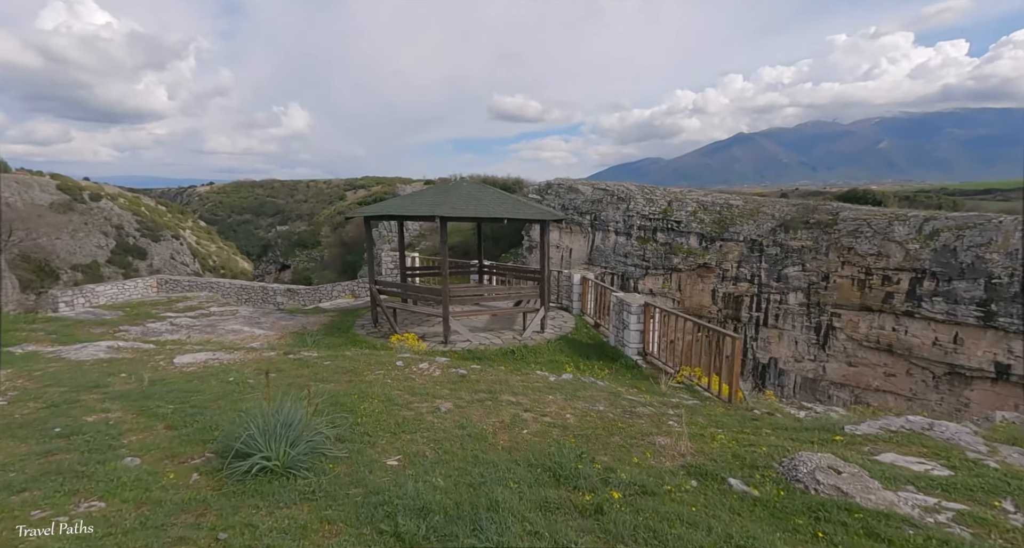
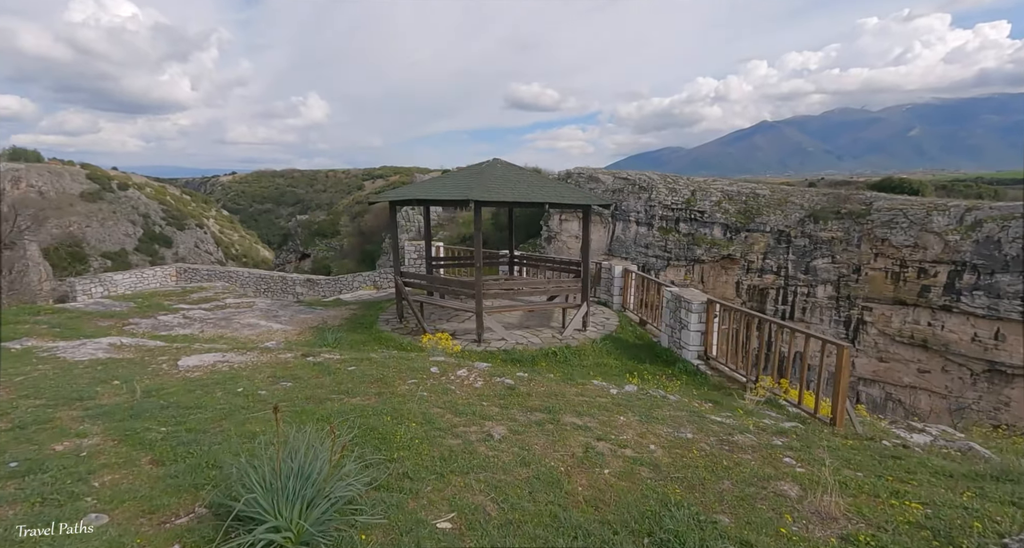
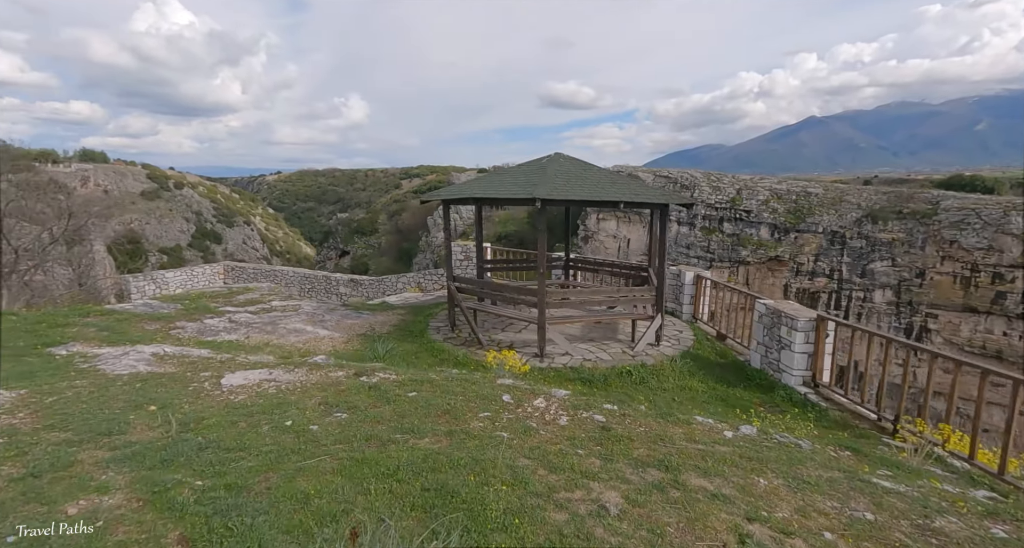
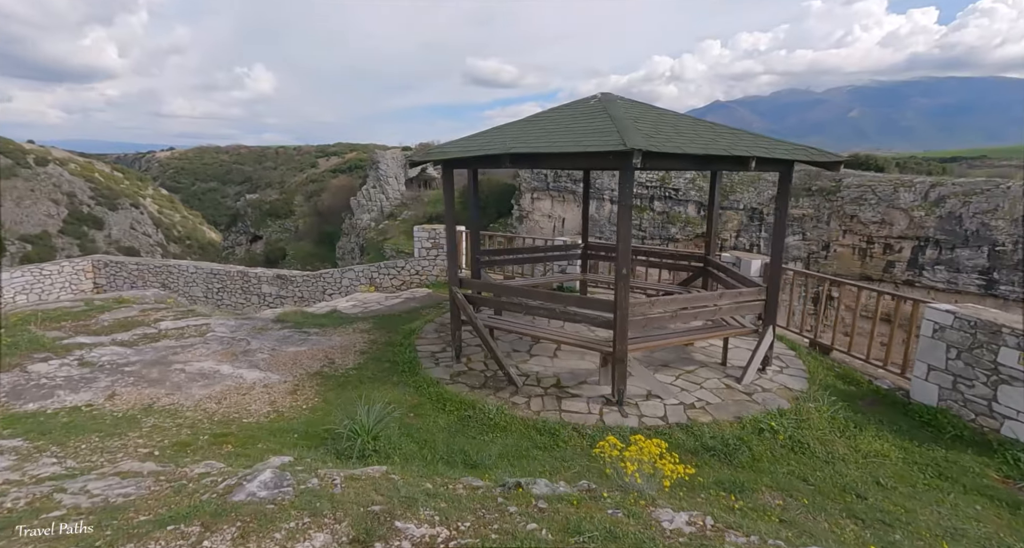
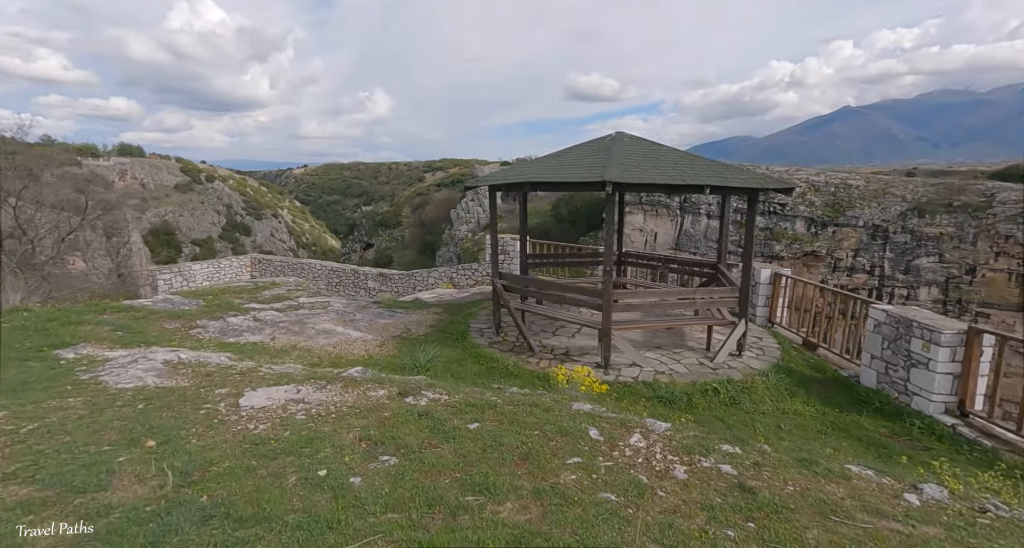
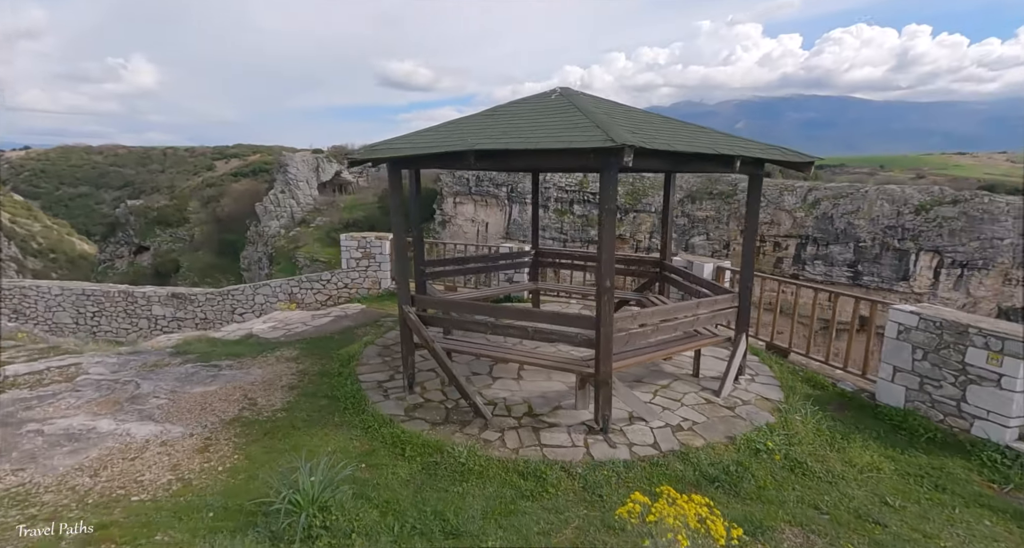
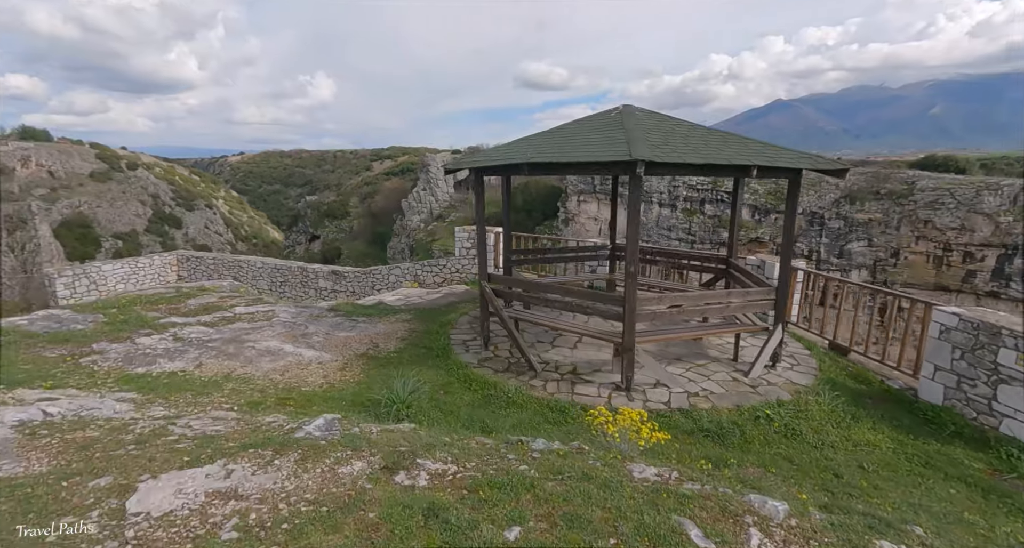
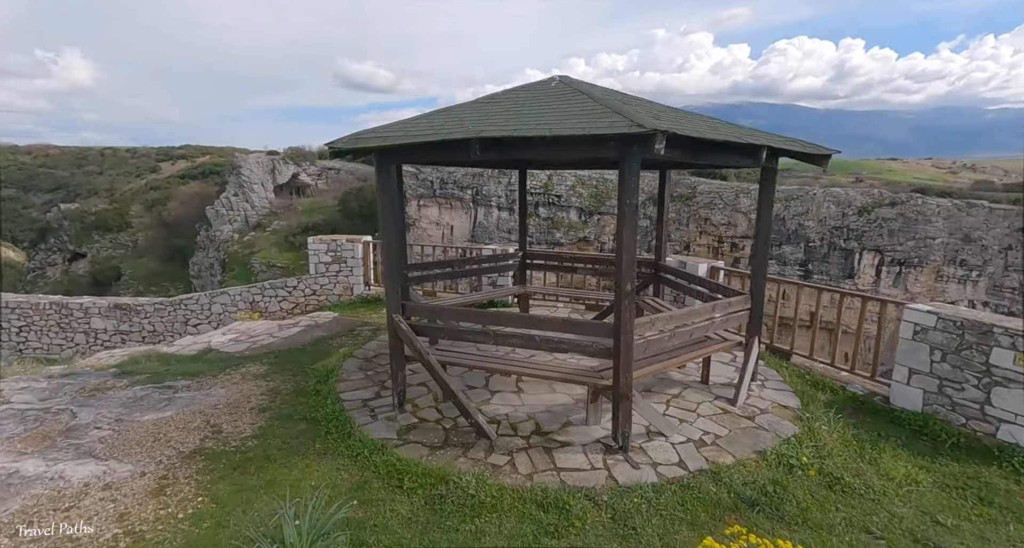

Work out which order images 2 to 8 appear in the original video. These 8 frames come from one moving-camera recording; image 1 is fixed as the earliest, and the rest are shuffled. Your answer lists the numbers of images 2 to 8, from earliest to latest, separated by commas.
2, 3, 5, 7, 4, 6, 8
